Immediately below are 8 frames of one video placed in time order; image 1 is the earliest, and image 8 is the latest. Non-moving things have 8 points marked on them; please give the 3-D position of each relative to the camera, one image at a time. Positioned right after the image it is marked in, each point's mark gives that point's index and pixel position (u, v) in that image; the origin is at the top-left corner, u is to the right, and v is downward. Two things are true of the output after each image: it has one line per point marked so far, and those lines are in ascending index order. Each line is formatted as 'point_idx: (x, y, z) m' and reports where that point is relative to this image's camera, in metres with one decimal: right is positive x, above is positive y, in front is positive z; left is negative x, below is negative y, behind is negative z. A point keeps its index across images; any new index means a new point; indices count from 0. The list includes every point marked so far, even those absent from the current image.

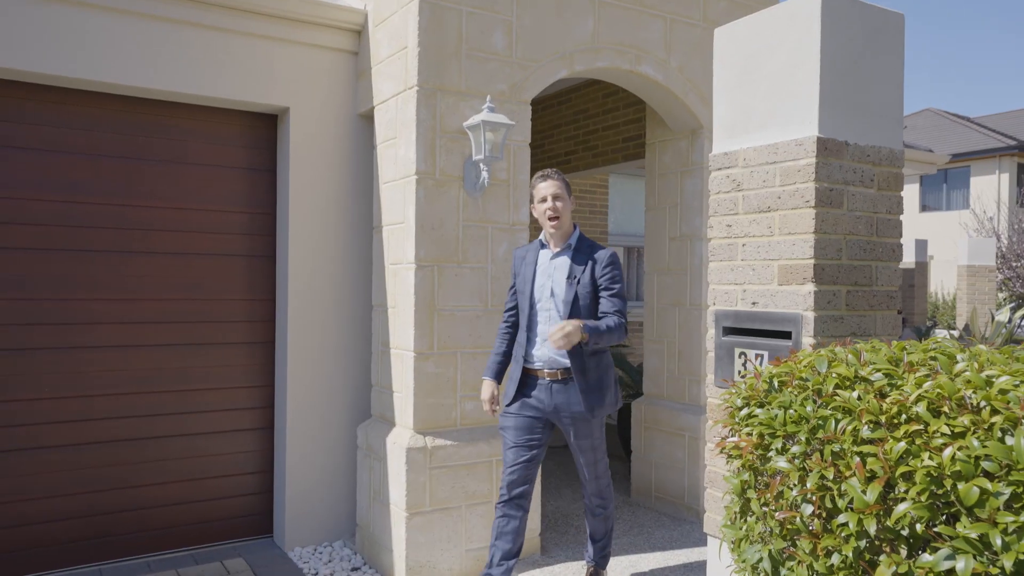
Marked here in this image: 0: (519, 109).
0: (0.0, +1.1, +4.5) m
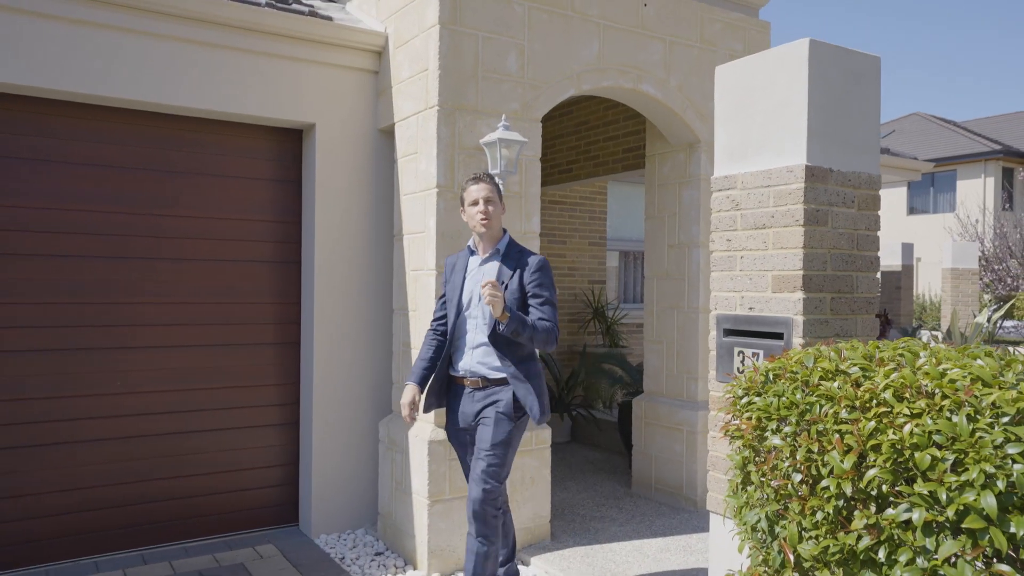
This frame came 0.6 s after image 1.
0: (+0.1, +1.0, +4.8) m
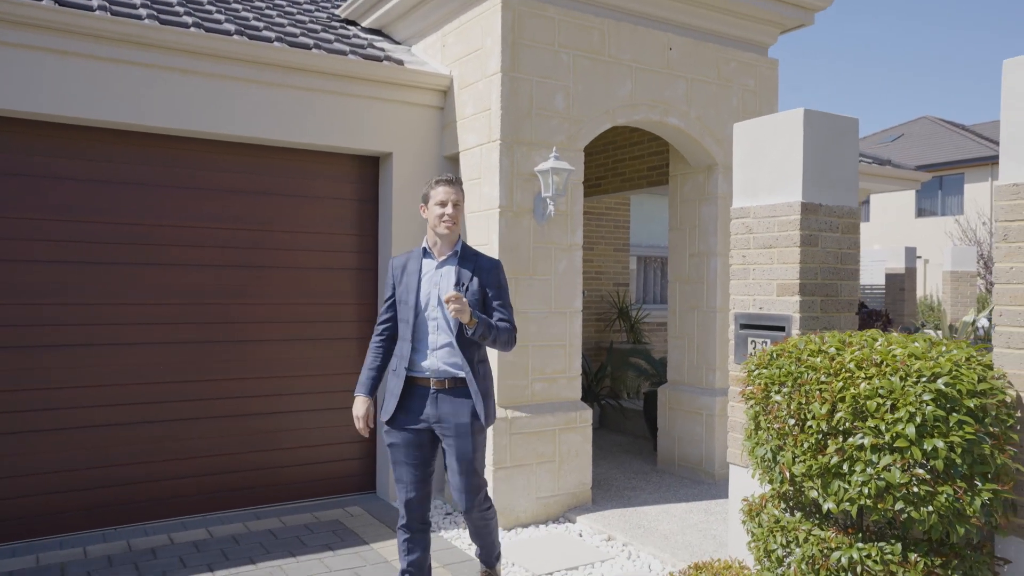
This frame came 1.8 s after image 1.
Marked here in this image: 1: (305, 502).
0: (+0.5, +1.0, +5.7) m
1: (-1.6, -1.7, +5.9) m
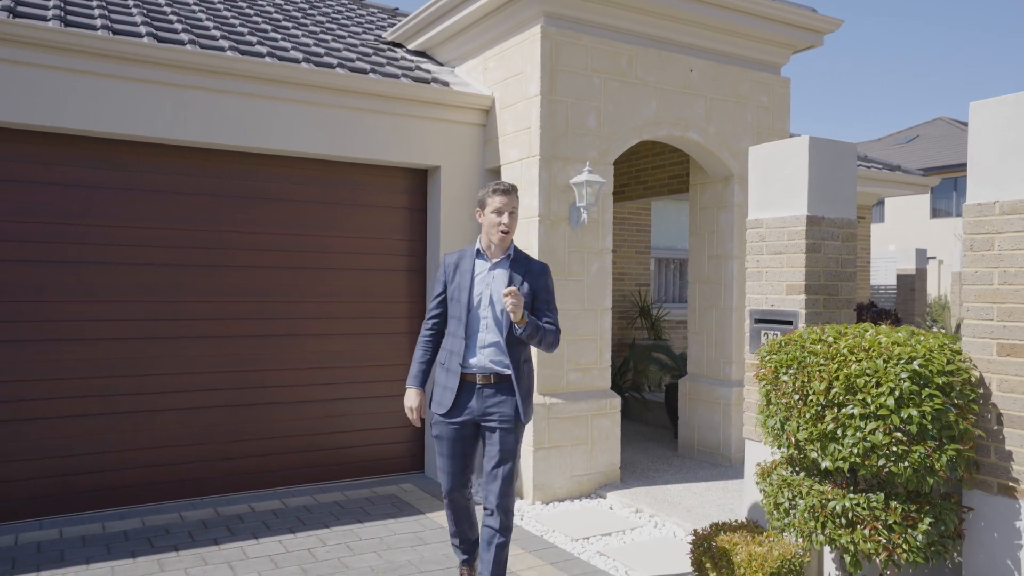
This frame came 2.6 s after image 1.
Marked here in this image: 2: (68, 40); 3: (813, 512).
0: (+0.8, +1.0, +6.4) m
1: (-1.3, -1.7, +6.6) m
2: (-3.0, +1.7, +5.2) m
3: (+1.3, -1.0, +3.3) m
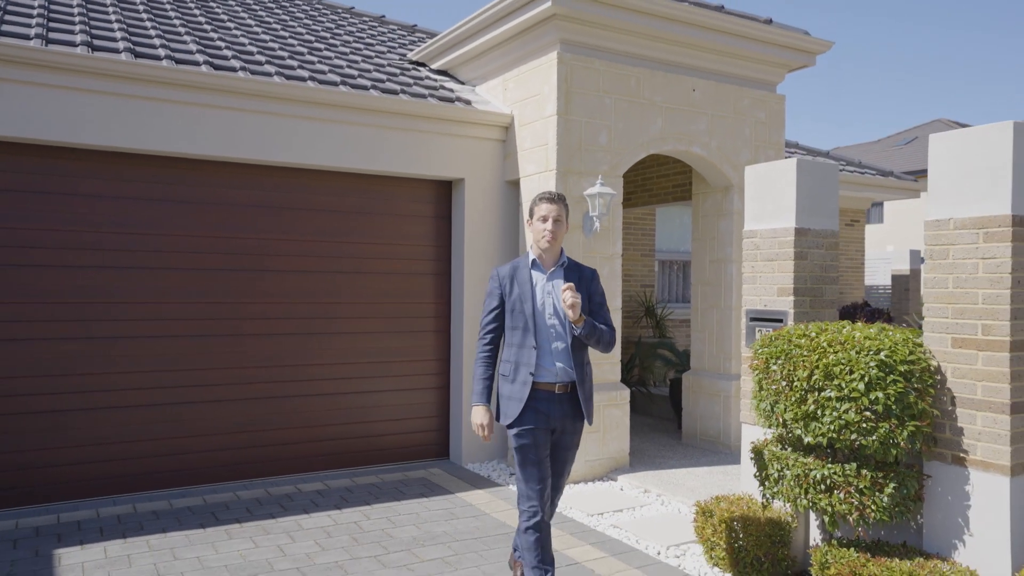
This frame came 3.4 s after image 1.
0: (+0.9, +1.0, +7.0) m
1: (-1.1, -1.7, +7.2) m
2: (-2.8, +1.6, +5.8) m
3: (+1.5, -1.0, +4.0) m
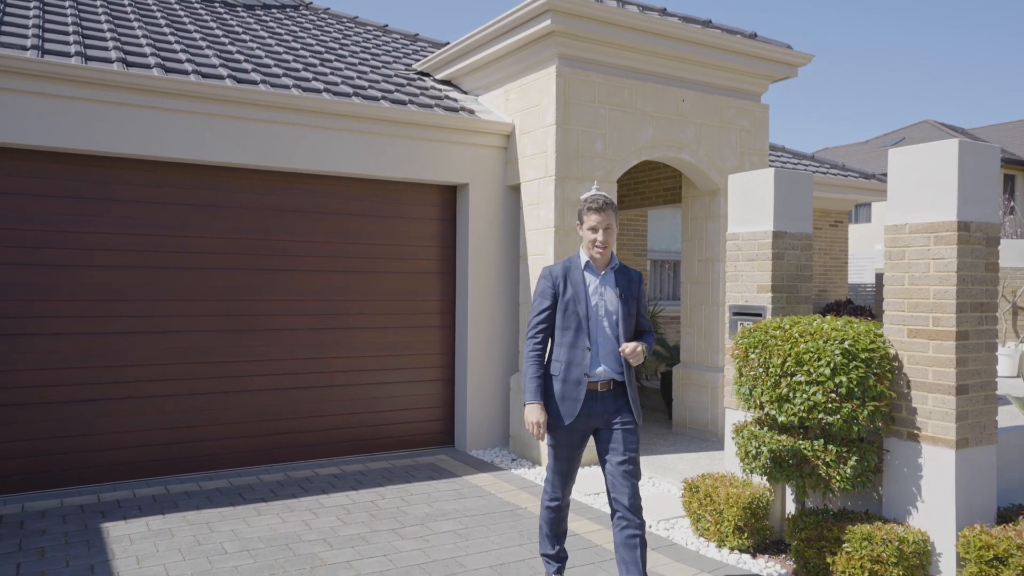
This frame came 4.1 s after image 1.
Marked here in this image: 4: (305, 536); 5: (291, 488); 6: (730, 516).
0: (+1.0, +1.0, +7.5) m
1: (-1.1, -1.7, +7.7) m
2: (-2.8, +1.7, +6.2) m
3: (+1.5, -1.0, +4.5) m
4: (-1.4, -1.6, +5.1) m
5: (-1.8, -1.6, +6.3) m
6: (+1.4, -1.4, +4.7) m
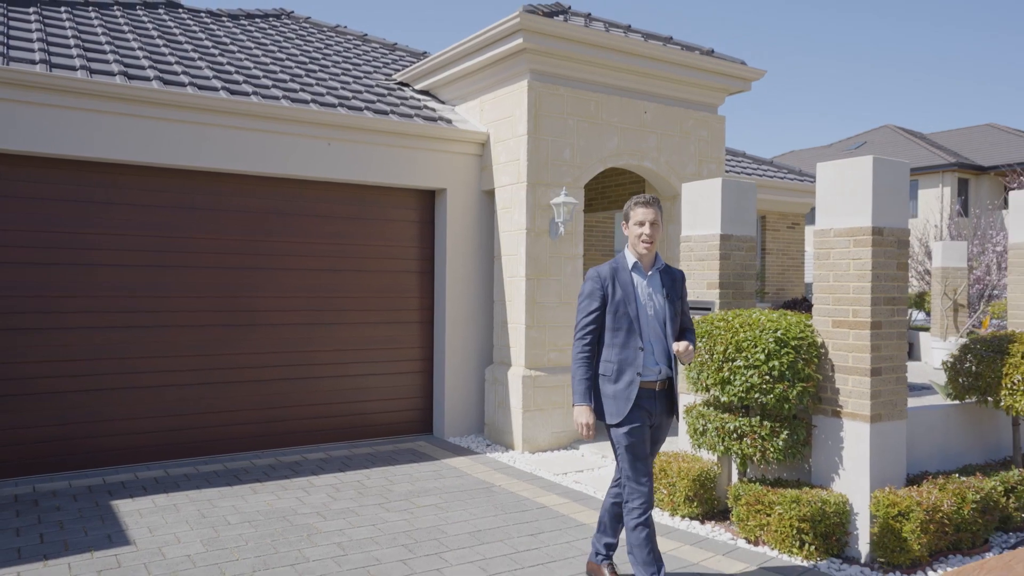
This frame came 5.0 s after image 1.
0: (+0.7, +1.0, +8.1) m
1: (-1.4, -1.6, +8.2) m
2: (-3.0, +1.7, +6.7) m
3: (+1.4, -1.0, +5.1) m
4: (-1.5, -1.6, +5.6) m
5: (-2.0, -1.6, +6.8) m
6: (+1.2, -1.4, +5.4) m
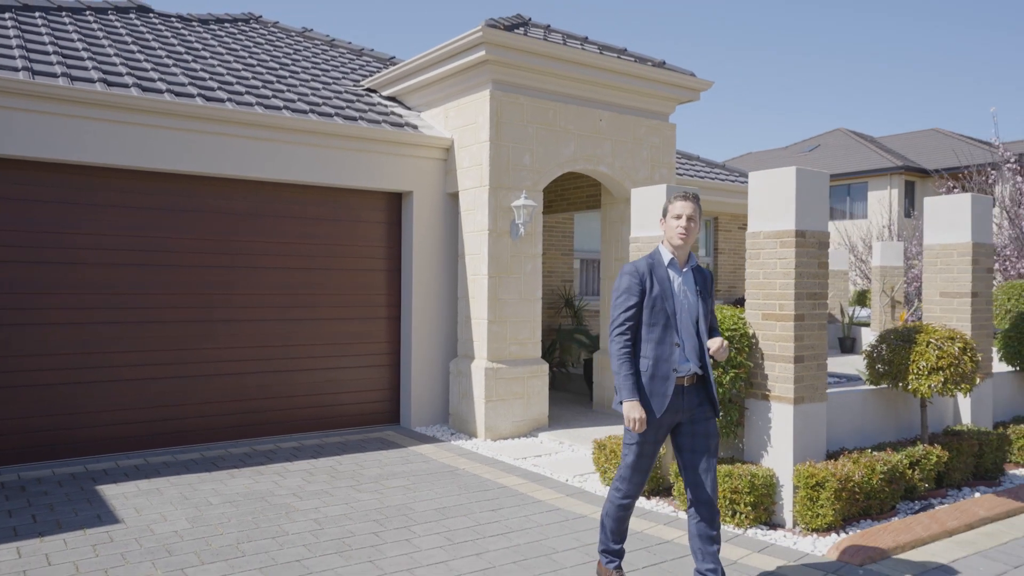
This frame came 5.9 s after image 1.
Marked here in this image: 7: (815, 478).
0: (+0.3, +1.1, +8.6) m
1: (-1.8, -1.6, +8.6) m
2: (-3.4, +1.7, +7.0) m
3: (+1.1, -0.9, +5.6) m
4: (-1.8, -1.6, +6.0) m
5: (-2.4, -1.6, +7.1) m
6: (+0.9, -1.4, +5.9) m
7: (+2.0, -1.2, +4.9) m
